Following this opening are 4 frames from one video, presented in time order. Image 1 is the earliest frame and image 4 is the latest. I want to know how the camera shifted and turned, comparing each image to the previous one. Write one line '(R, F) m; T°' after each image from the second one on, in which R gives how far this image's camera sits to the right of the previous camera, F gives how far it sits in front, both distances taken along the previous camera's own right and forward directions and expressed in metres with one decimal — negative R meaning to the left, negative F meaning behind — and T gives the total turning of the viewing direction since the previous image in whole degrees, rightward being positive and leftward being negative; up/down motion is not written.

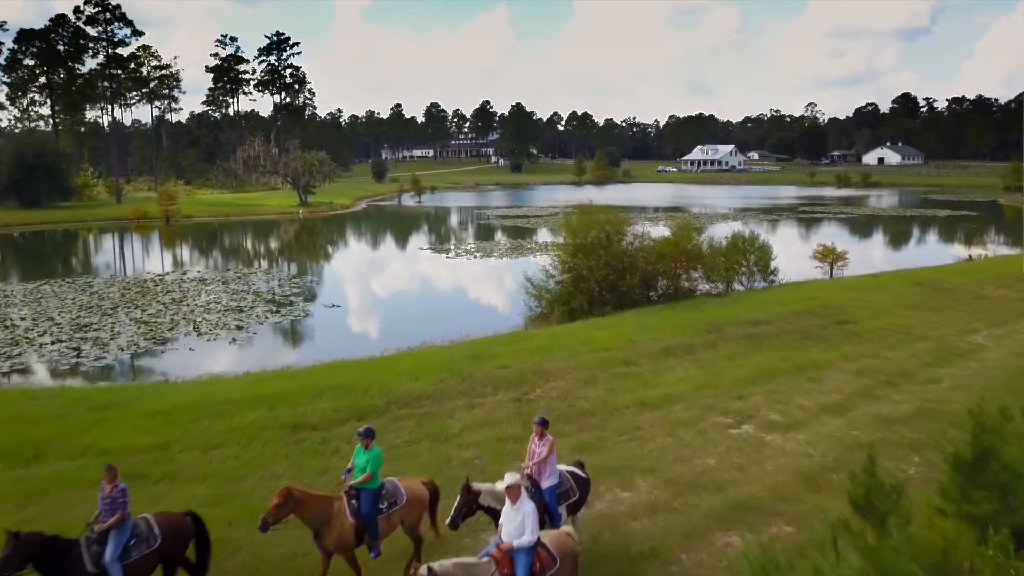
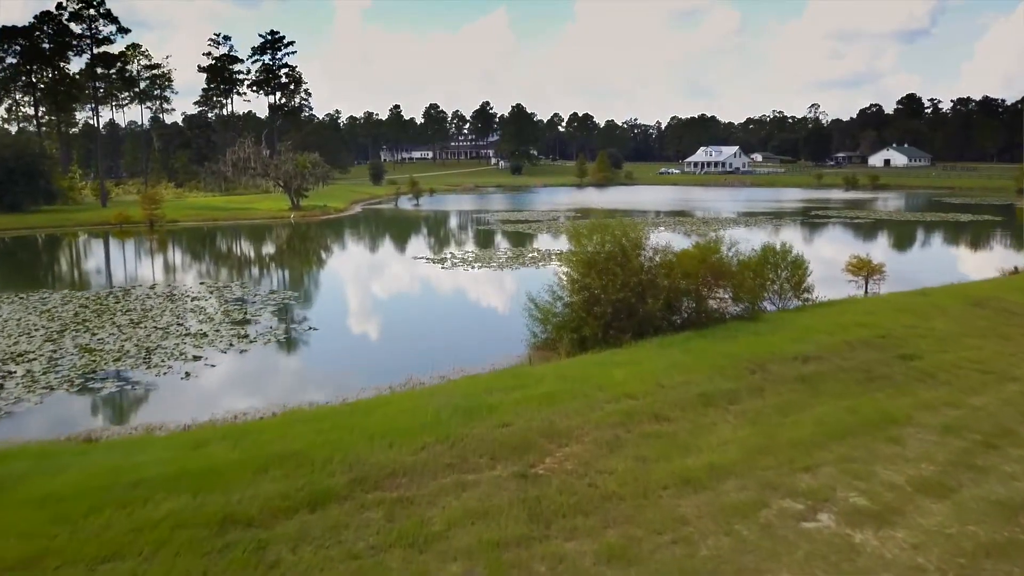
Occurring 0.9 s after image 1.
(0.0, +2.1) m; 0°
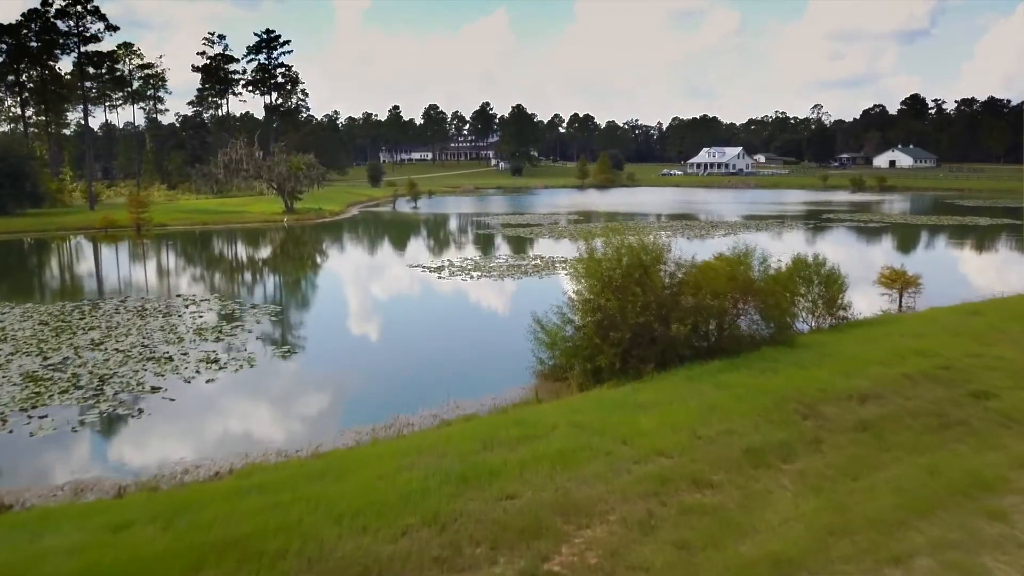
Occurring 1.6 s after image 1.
(0.0, +1.6) m; 0°
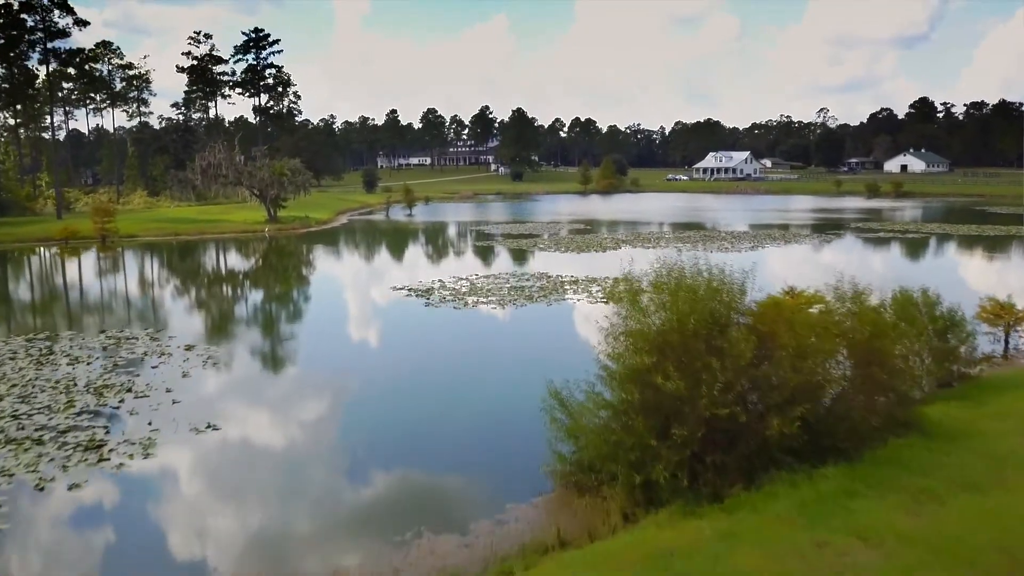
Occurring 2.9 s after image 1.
(0.0, +3.7) m; 0°
